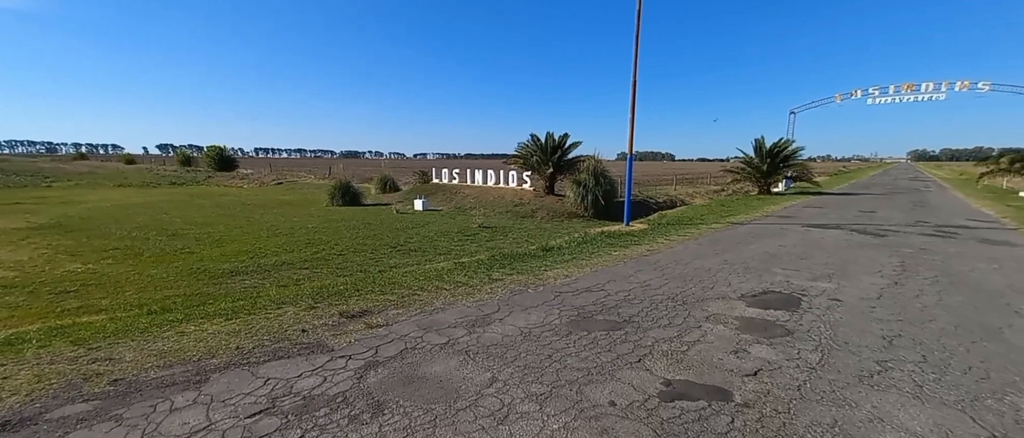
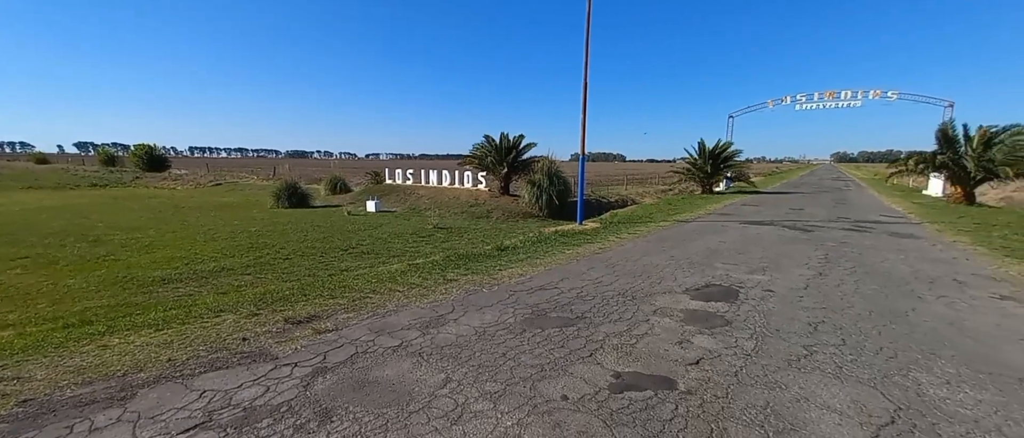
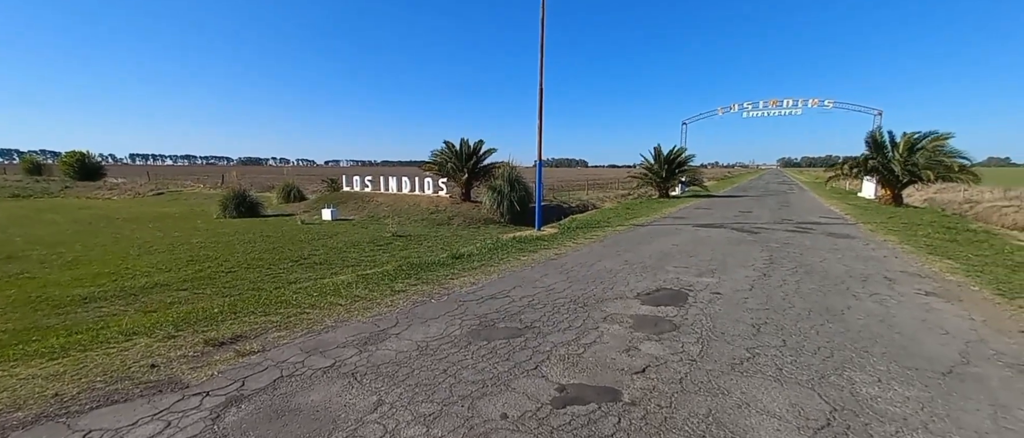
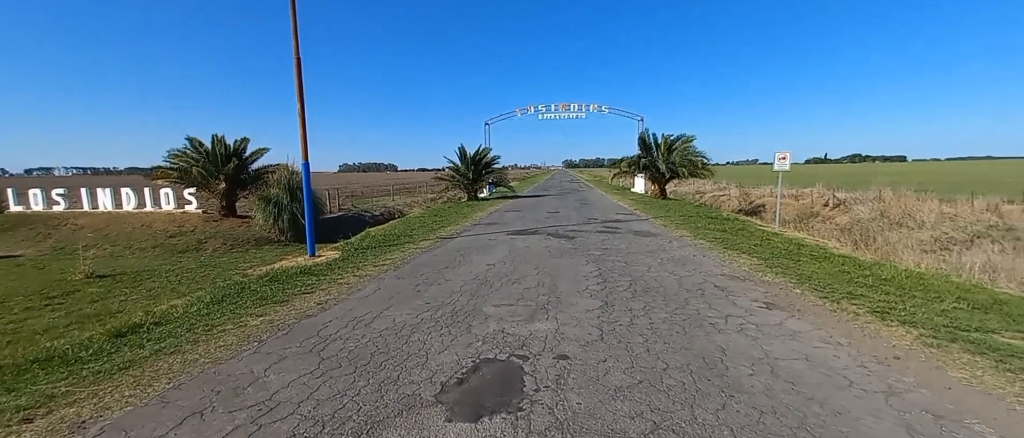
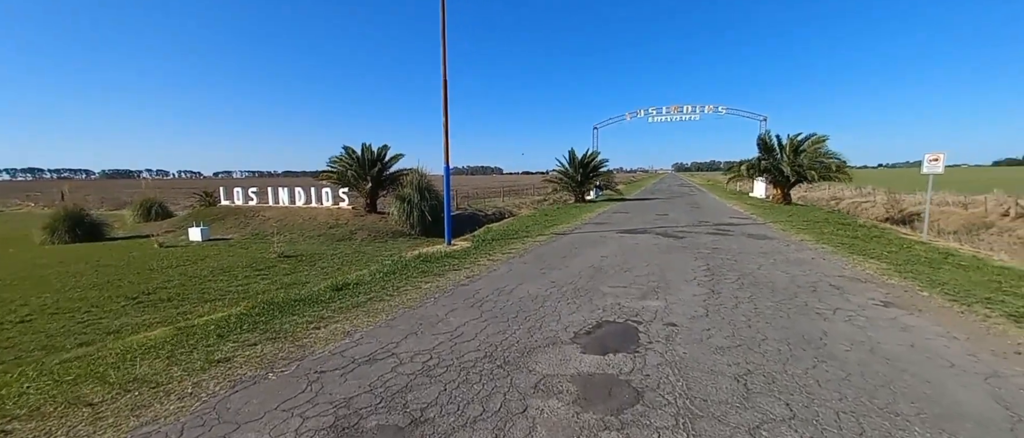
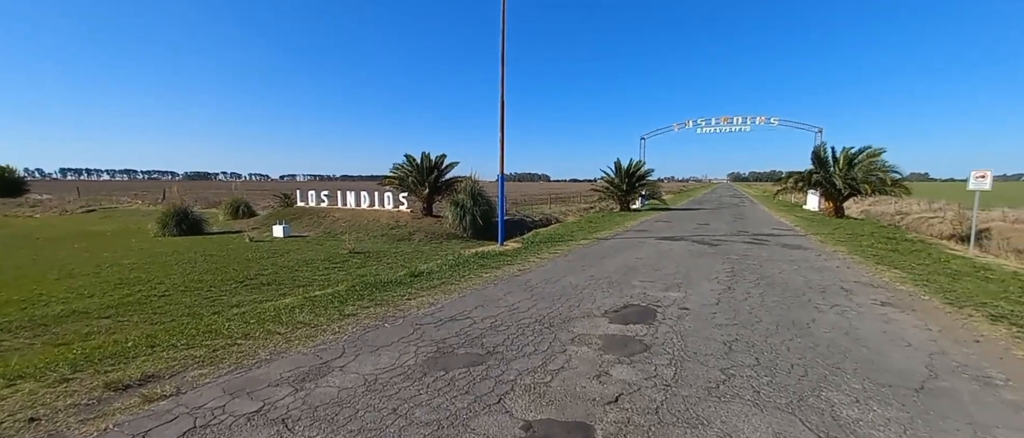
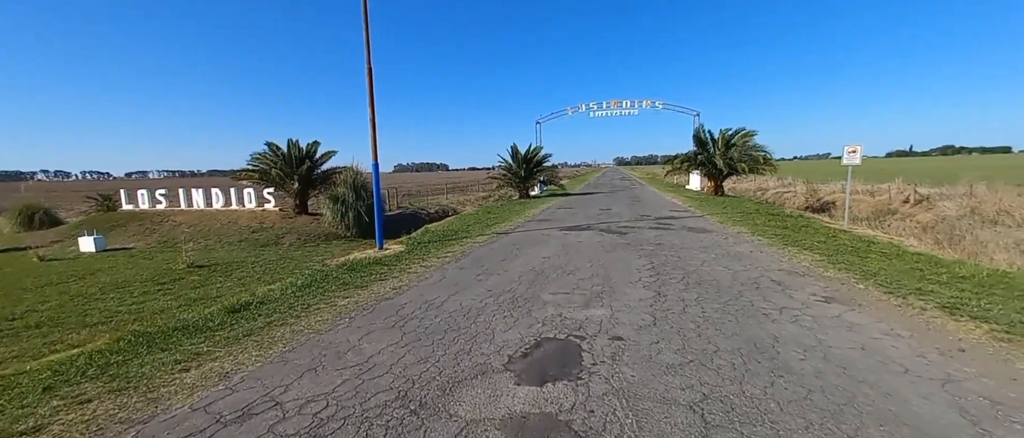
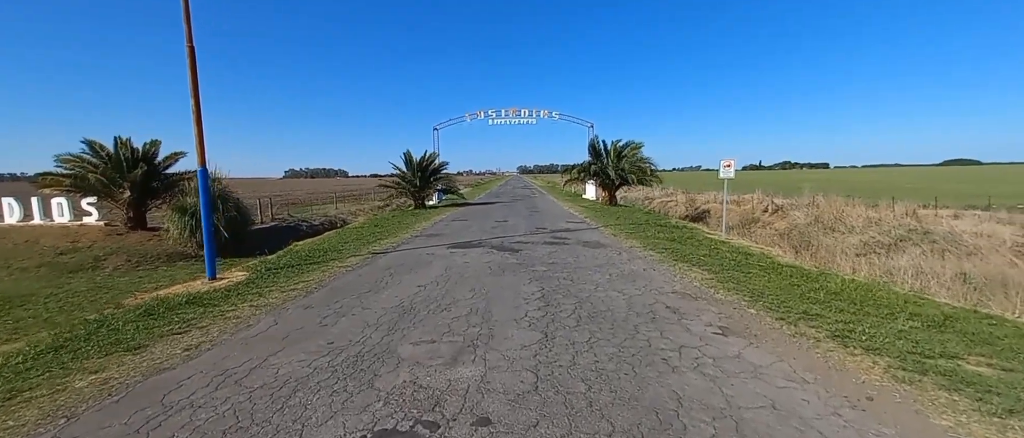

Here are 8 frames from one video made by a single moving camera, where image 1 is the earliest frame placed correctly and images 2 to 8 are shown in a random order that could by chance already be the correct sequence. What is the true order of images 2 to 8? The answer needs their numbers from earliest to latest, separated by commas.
2, 3, 6, 5, 7, 4, 8
